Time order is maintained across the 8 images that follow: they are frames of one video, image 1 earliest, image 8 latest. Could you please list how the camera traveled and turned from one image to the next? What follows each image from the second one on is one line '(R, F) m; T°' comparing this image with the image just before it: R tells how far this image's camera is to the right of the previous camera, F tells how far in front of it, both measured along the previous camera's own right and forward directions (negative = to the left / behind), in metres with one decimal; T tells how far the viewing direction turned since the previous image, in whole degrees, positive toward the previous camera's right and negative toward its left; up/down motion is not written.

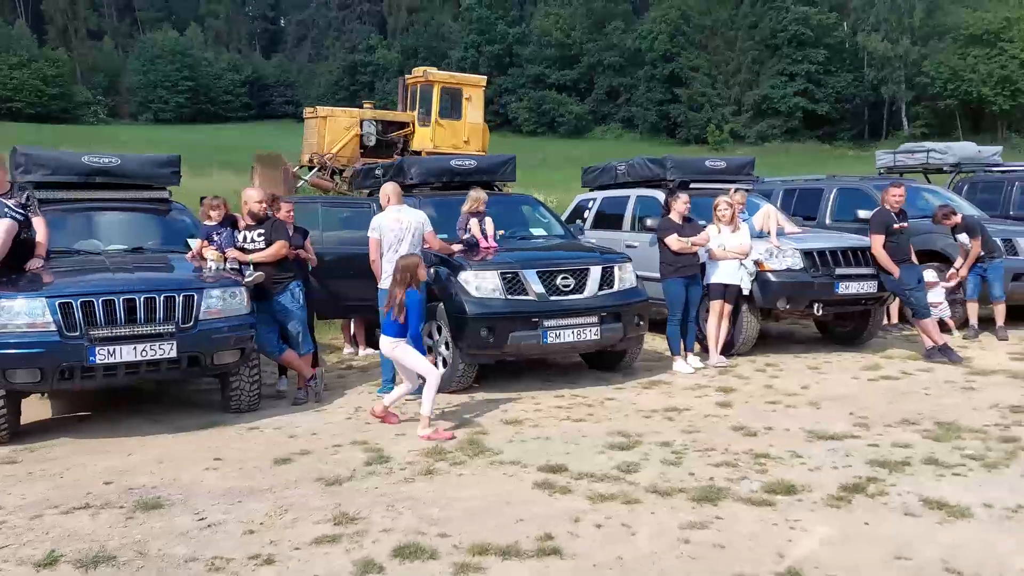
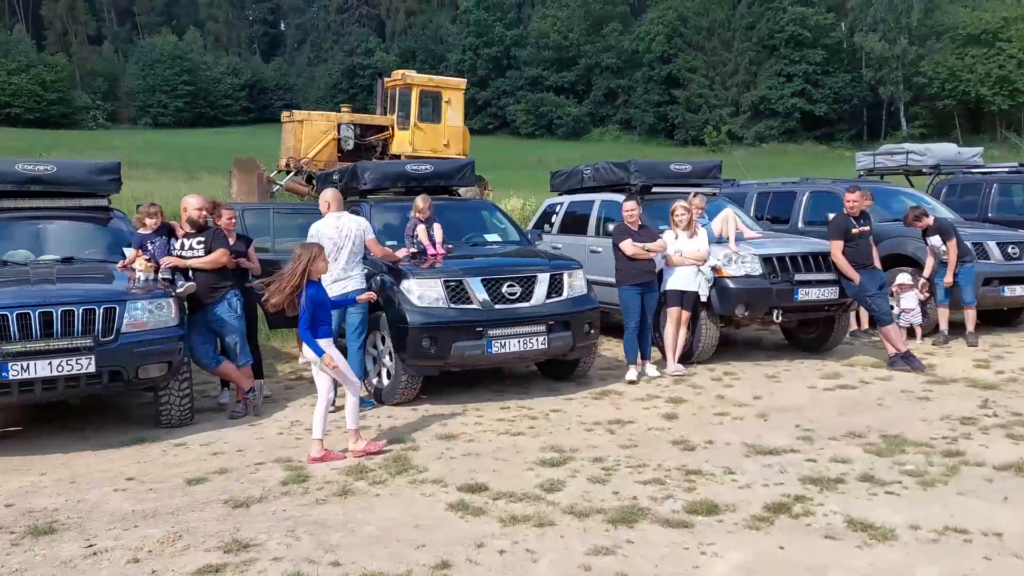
(+0.5, +0.2) m; 0°
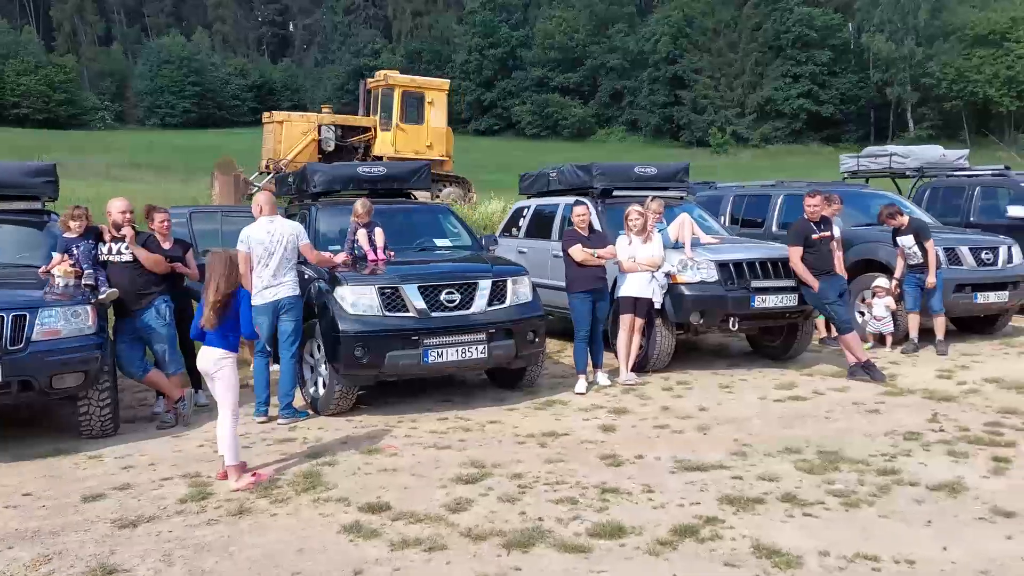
(+0.6, +0.2) m; -1°
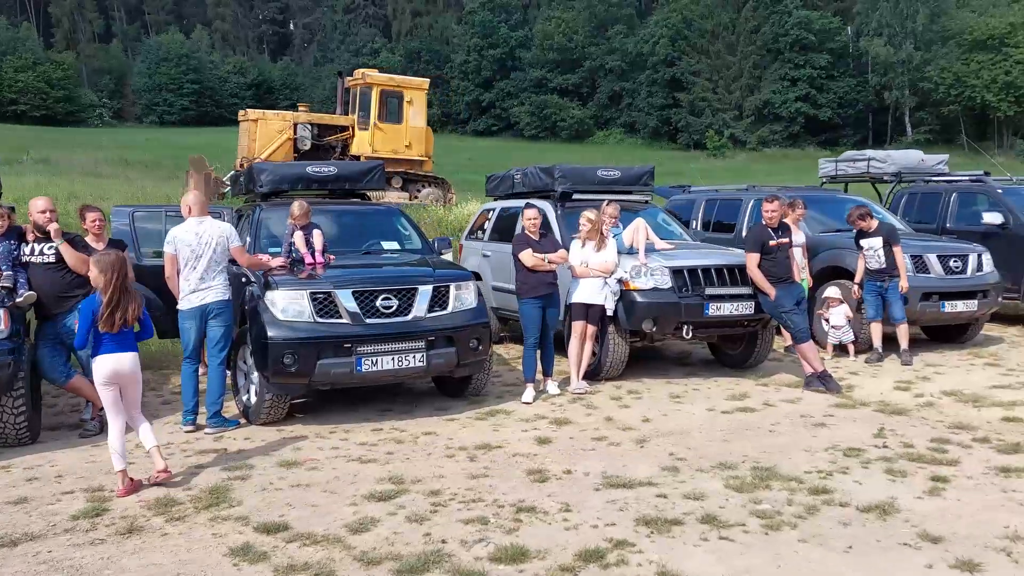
(+0.5, +0.2) m; 0°
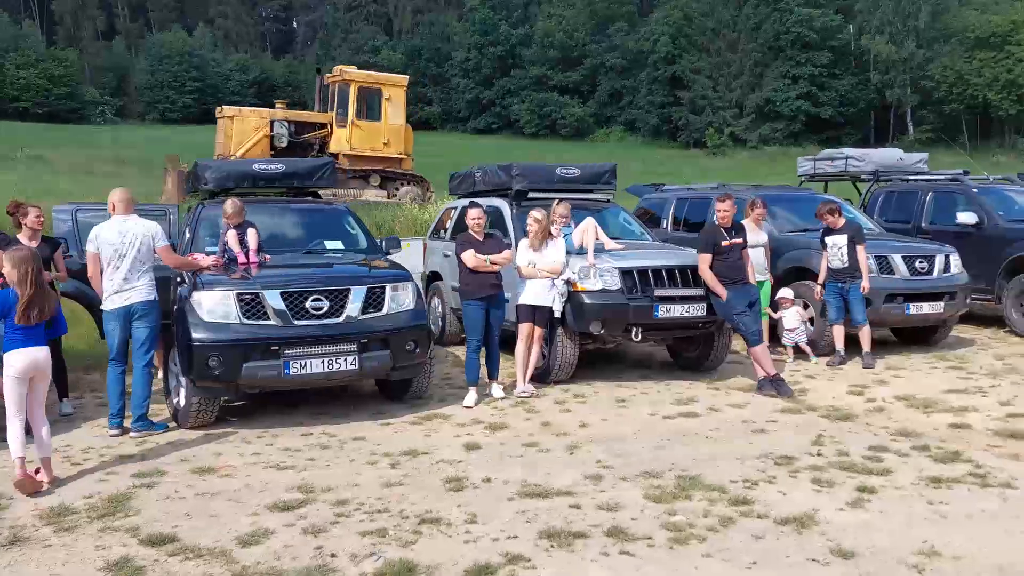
(+0.5, +0.2) m; 0°
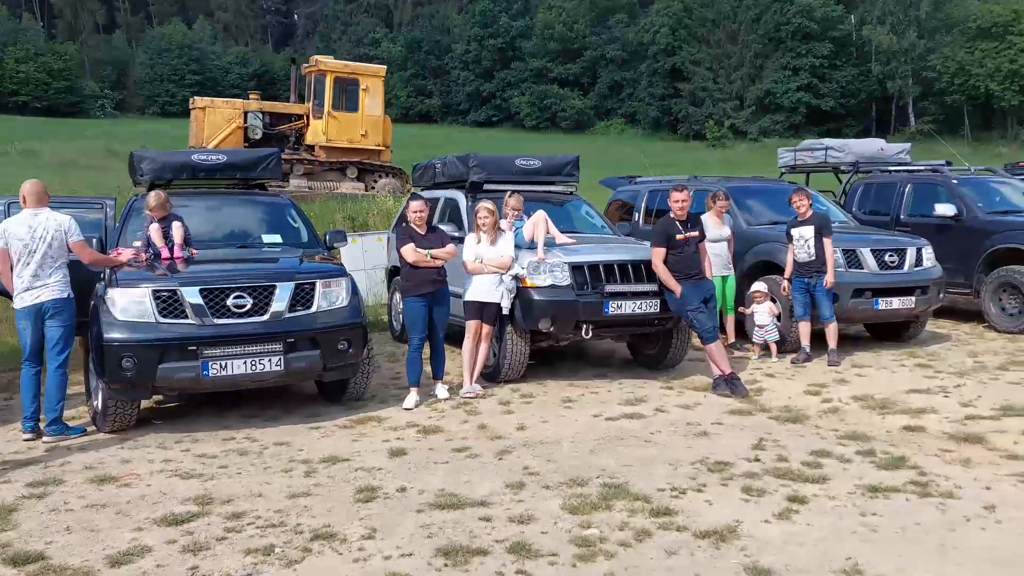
(+0.5, +0.3) m; 0°
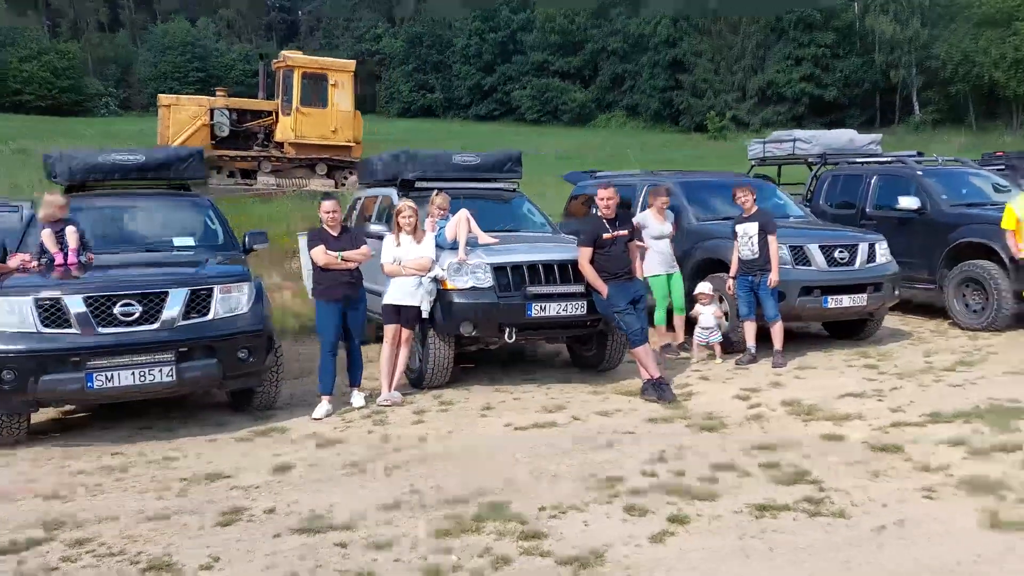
(+0.7, +0.3) m; 0°
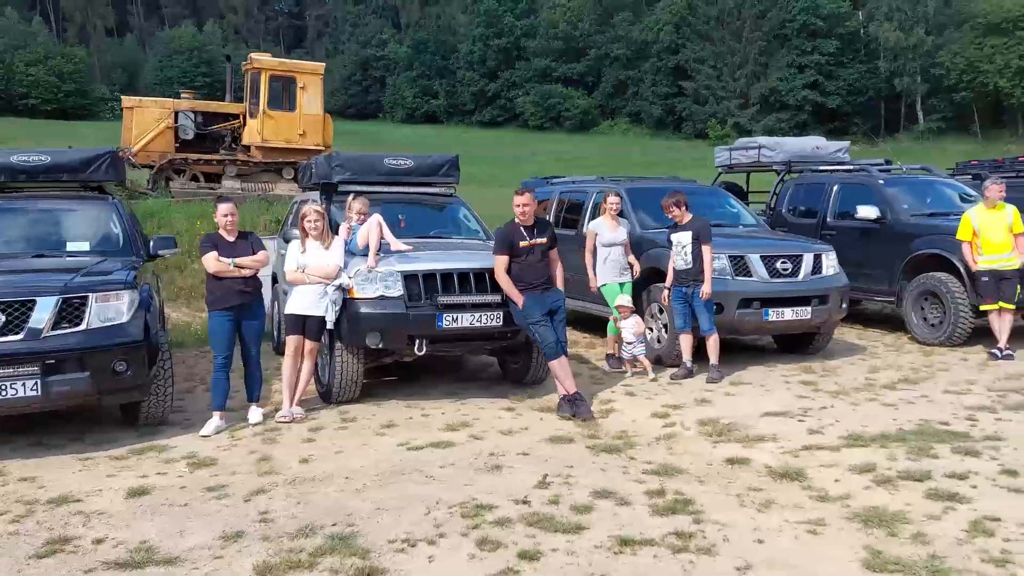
(+0.8, +0.4) m; 0°
